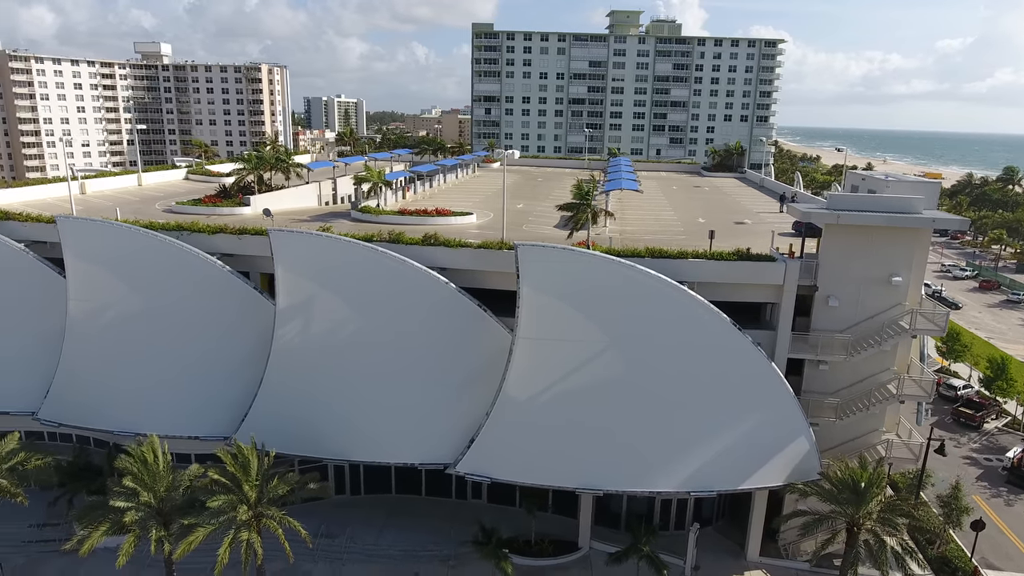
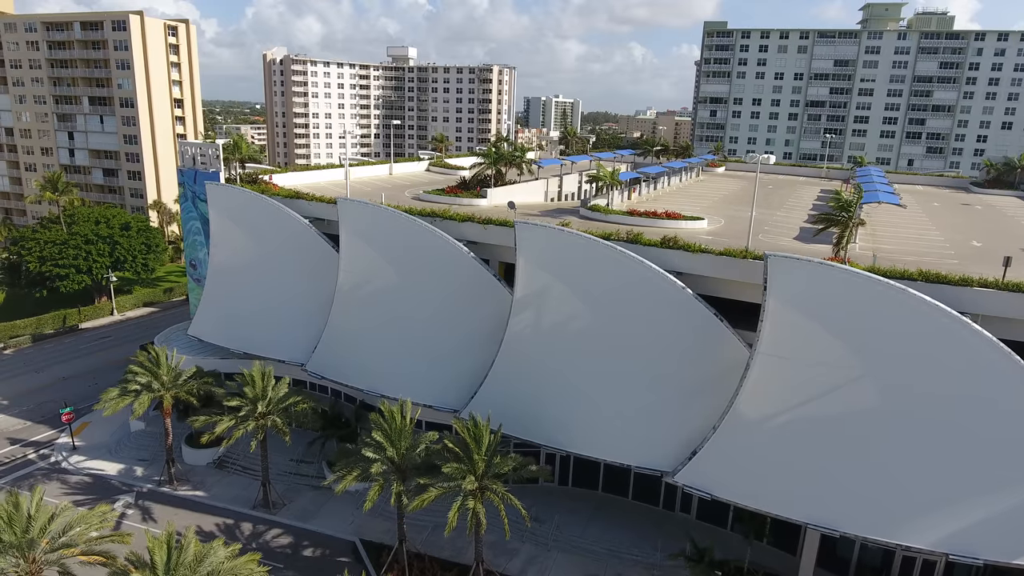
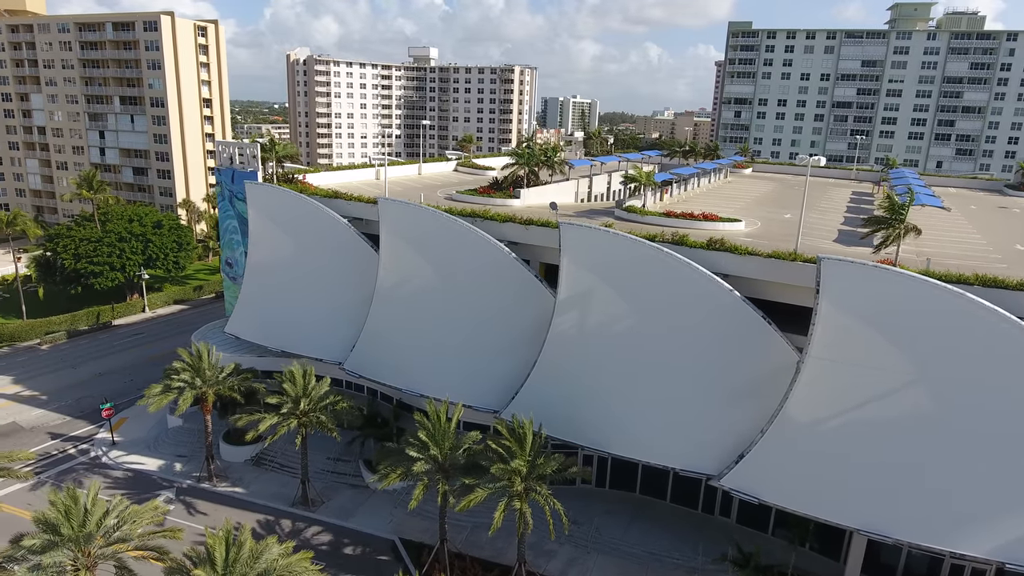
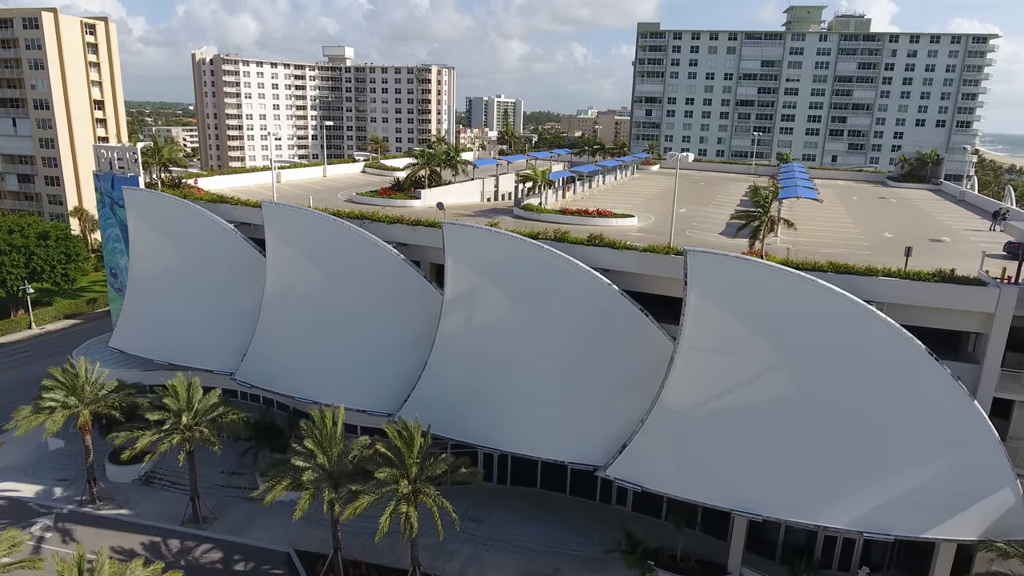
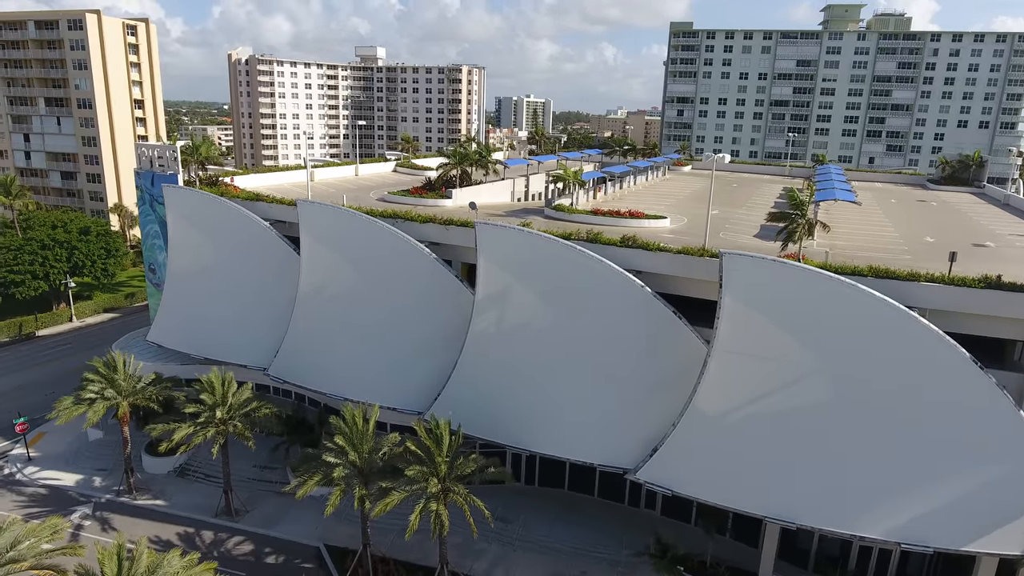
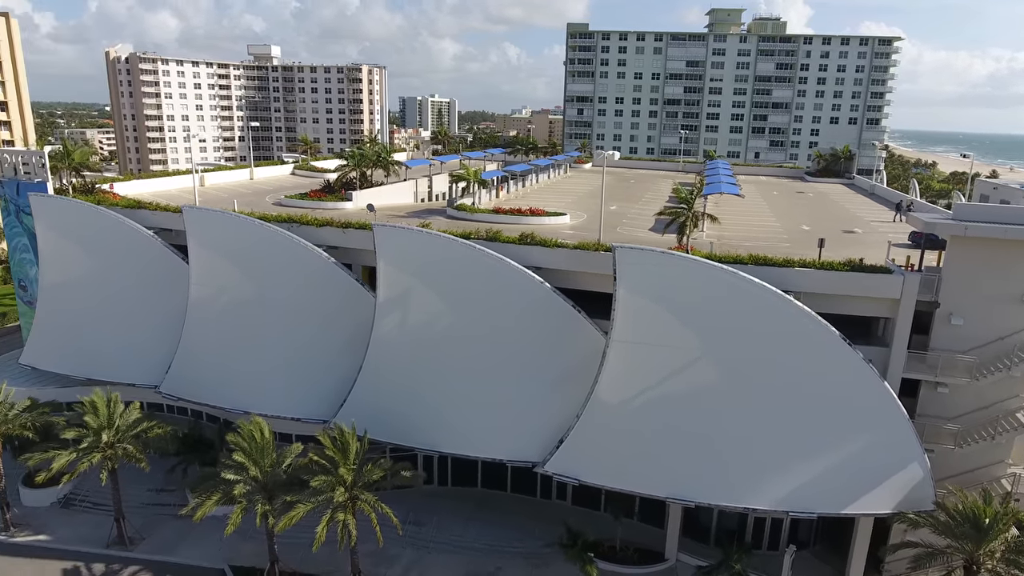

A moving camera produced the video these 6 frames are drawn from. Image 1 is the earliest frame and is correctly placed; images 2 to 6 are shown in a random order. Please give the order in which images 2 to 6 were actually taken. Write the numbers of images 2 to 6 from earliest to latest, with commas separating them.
6, 4, 5, 2, 3
